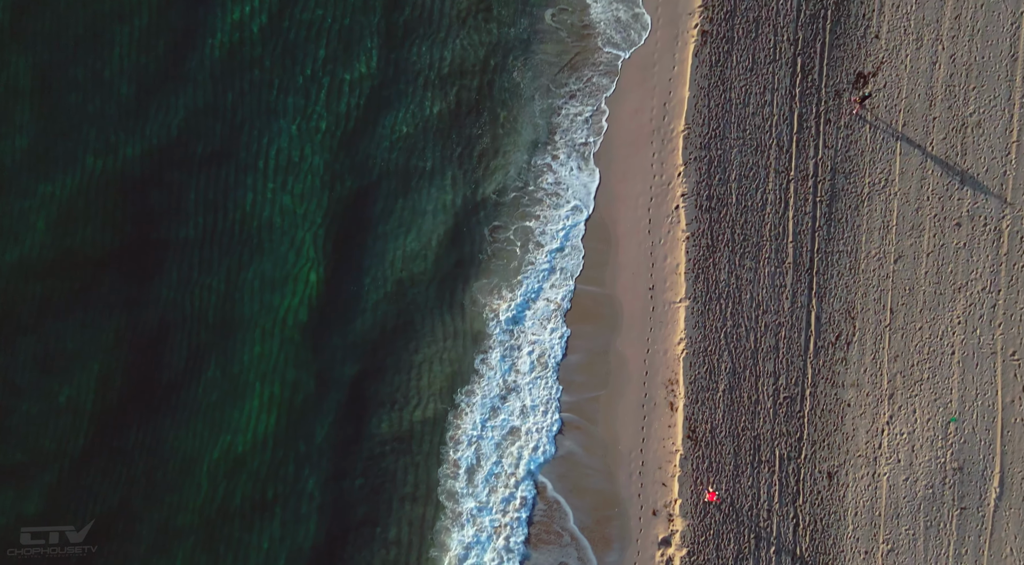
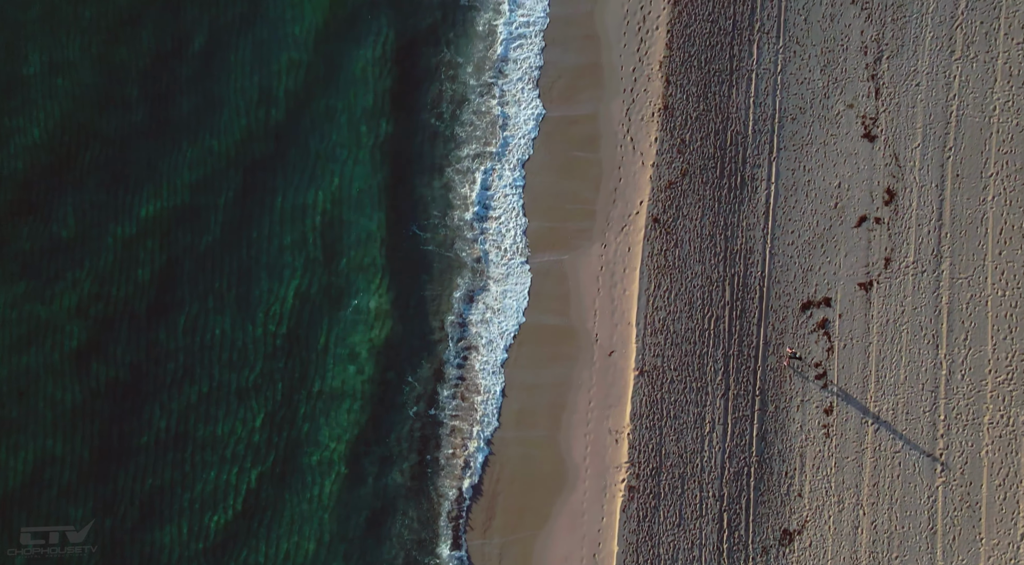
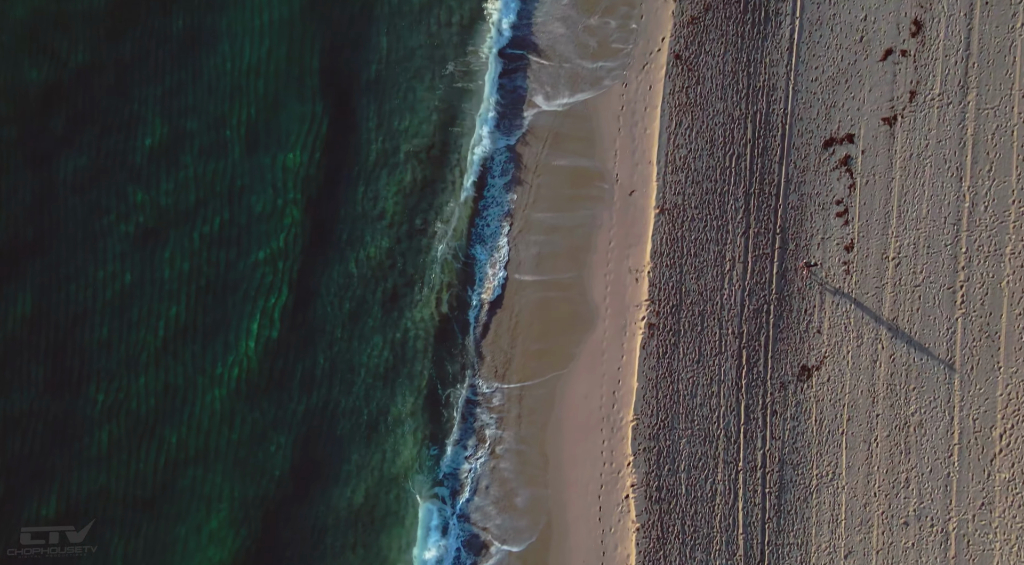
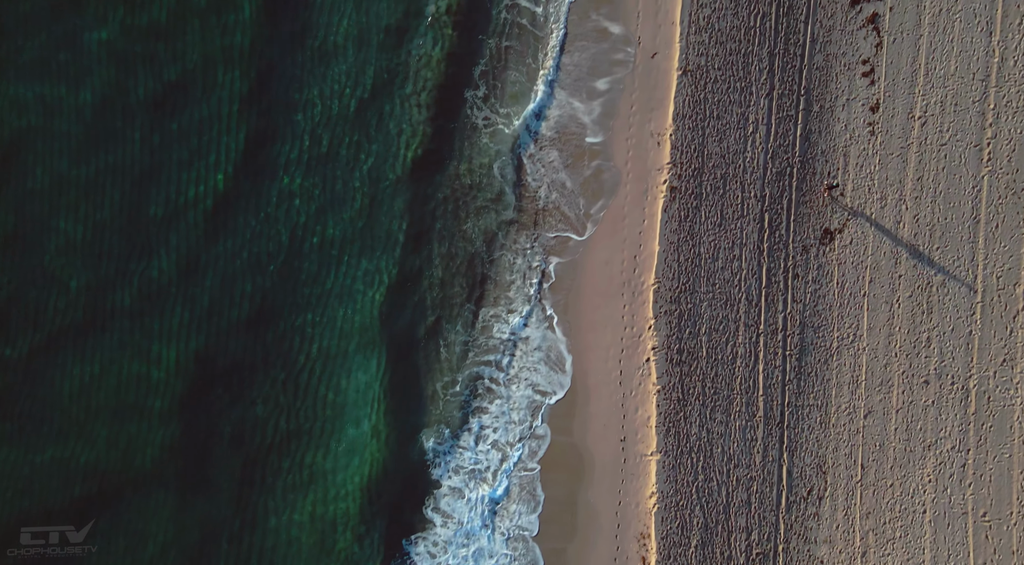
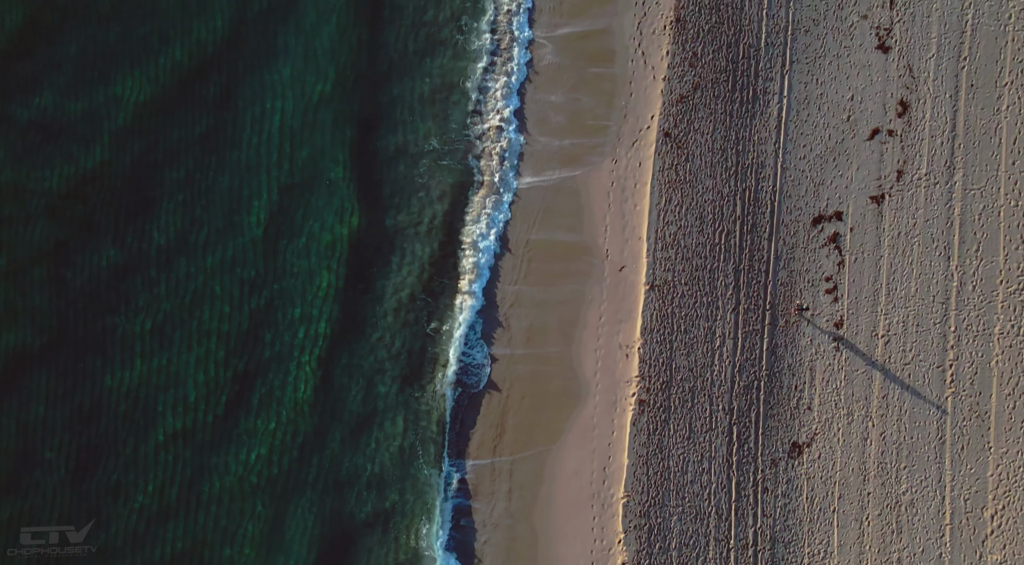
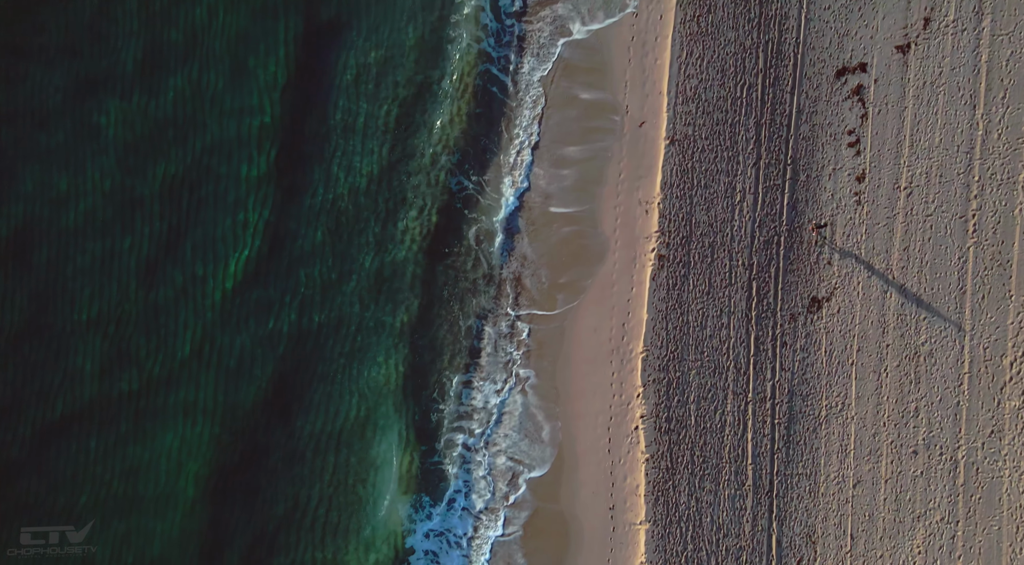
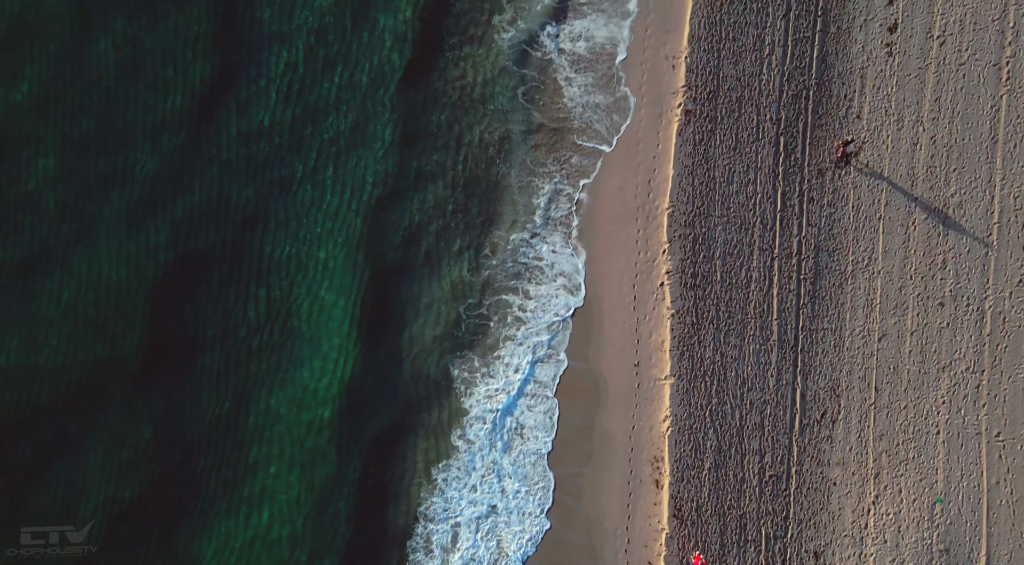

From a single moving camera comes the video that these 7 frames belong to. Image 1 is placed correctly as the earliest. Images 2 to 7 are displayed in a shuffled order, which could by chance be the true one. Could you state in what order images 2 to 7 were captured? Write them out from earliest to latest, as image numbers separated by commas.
7, 4, 6, 3, 5, 2
